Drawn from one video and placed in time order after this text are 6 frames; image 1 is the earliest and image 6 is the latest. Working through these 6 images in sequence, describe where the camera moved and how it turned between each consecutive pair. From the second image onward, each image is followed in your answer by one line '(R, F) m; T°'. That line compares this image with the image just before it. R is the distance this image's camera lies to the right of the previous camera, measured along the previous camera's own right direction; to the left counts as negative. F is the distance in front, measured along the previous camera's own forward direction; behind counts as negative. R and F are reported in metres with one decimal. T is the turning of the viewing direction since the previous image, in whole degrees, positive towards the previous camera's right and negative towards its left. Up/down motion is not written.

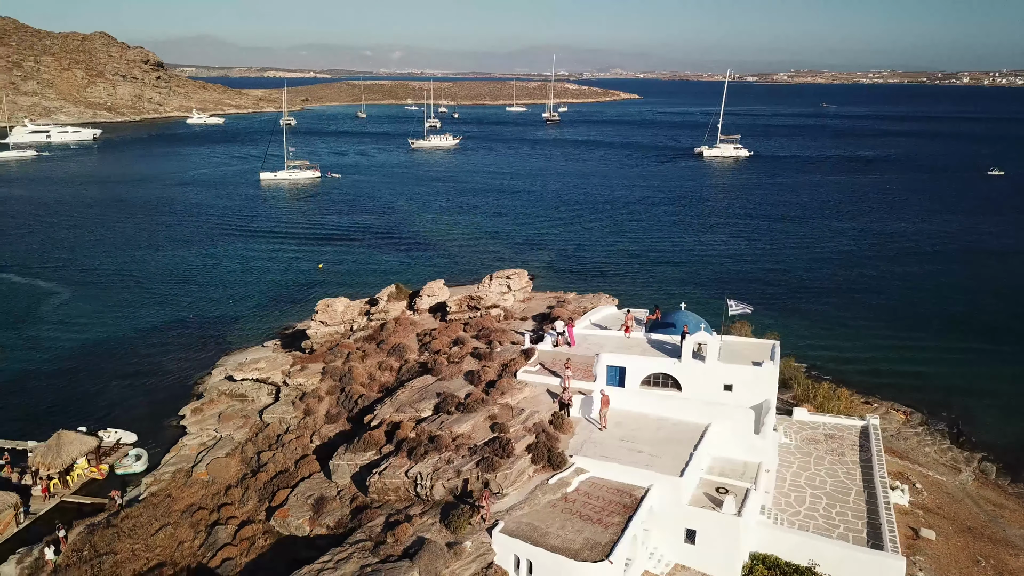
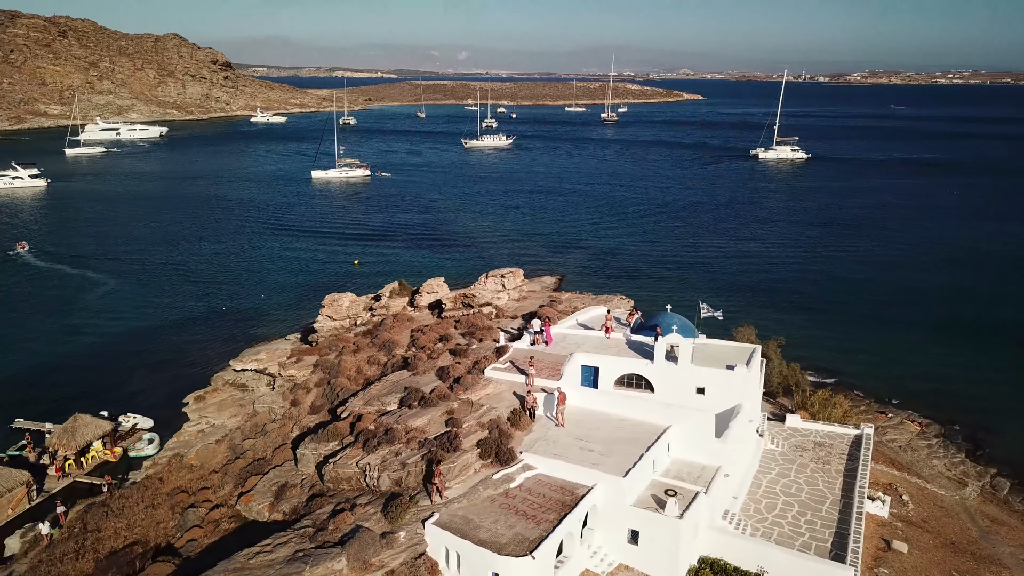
(+2.1, -0.1) m; -4°
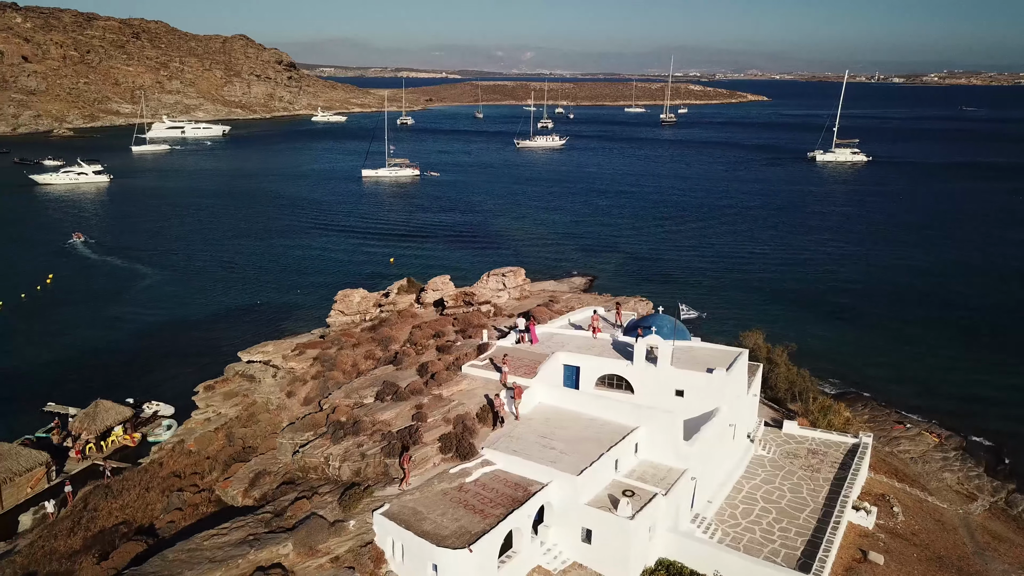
(+1.9, -0.1) m; -4°
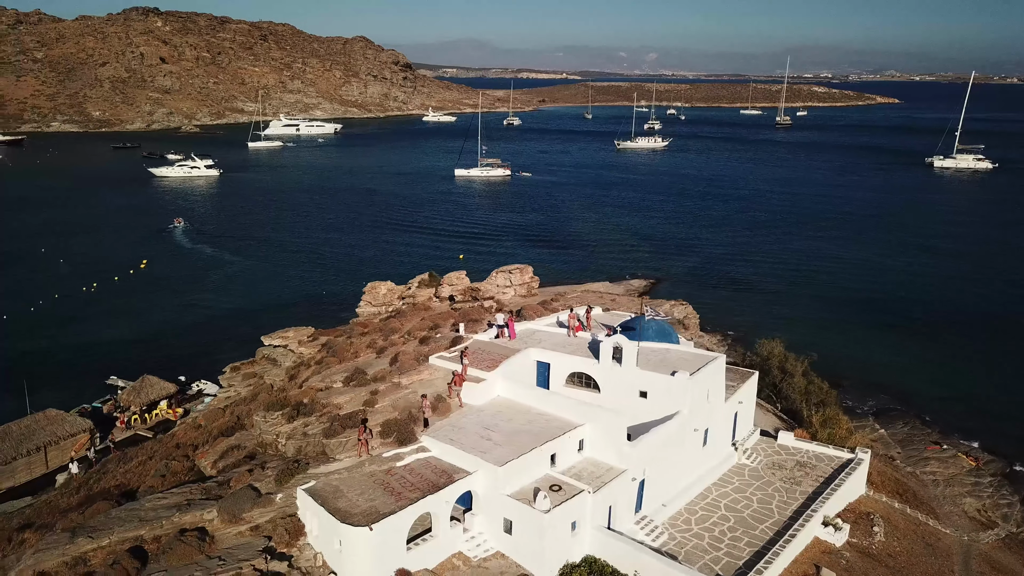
(+3.5, -0.2) m; -8°
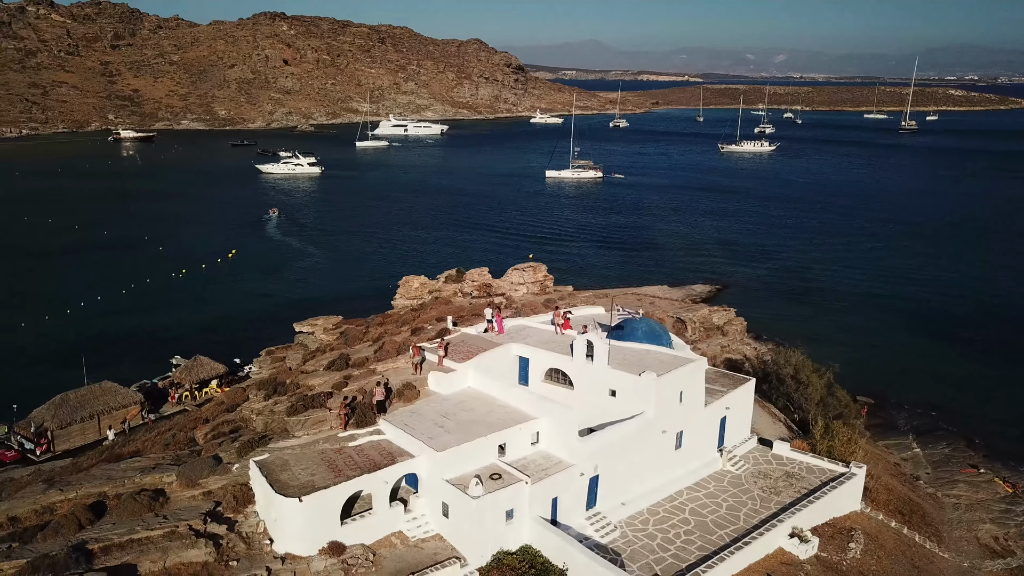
(+3.3, -0.3) m; -8°
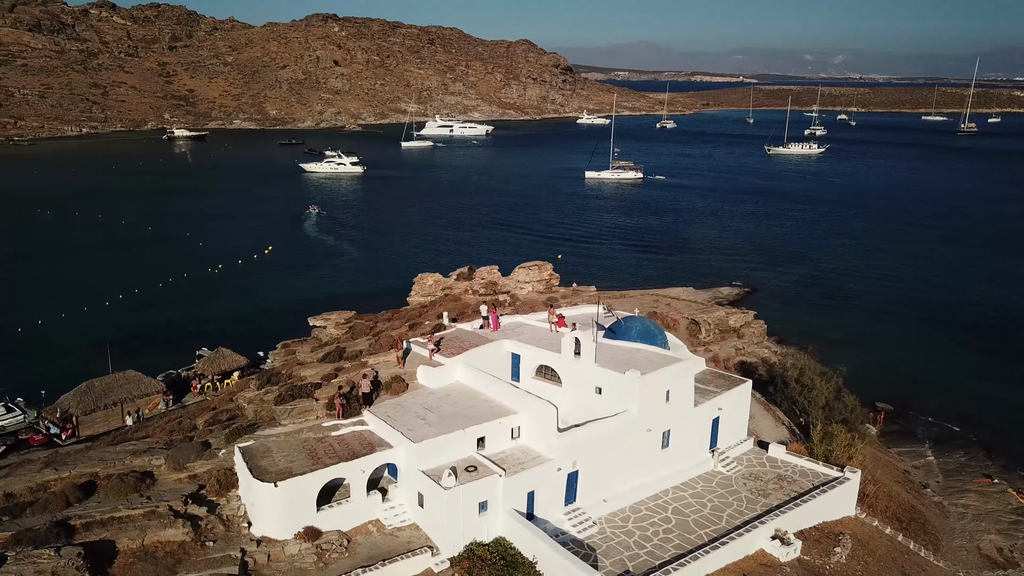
(+1.5, -0.3) m; -3°
